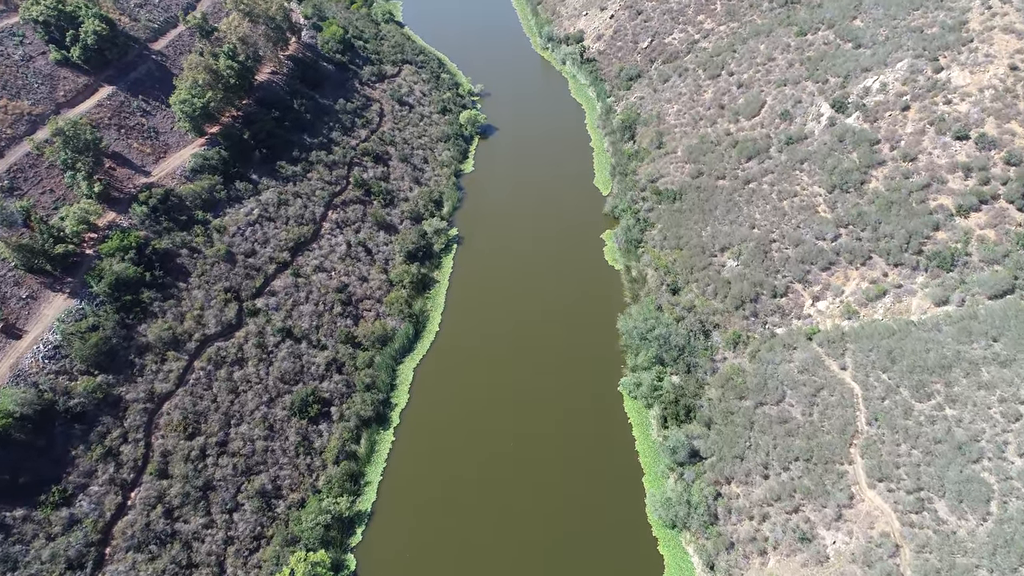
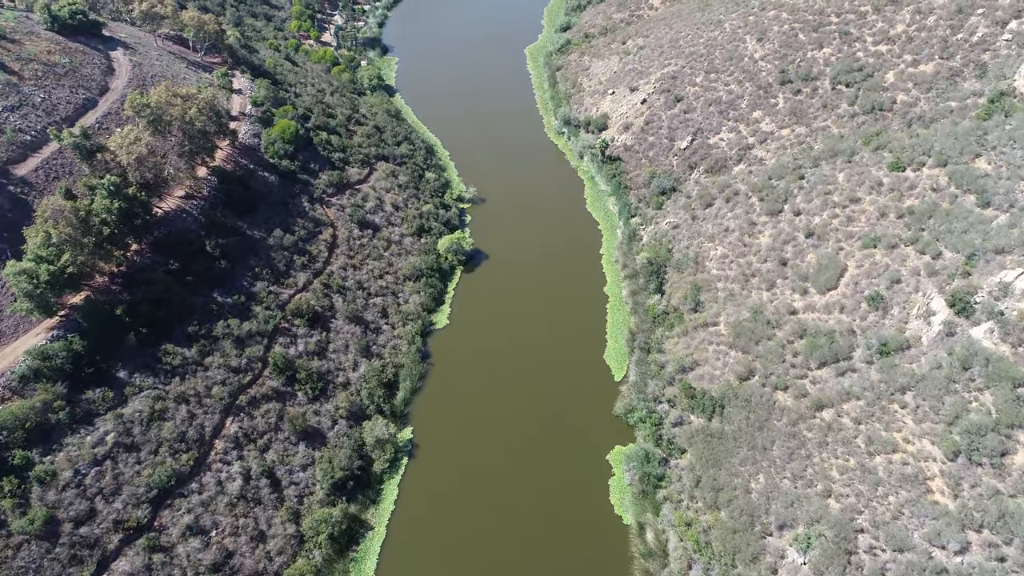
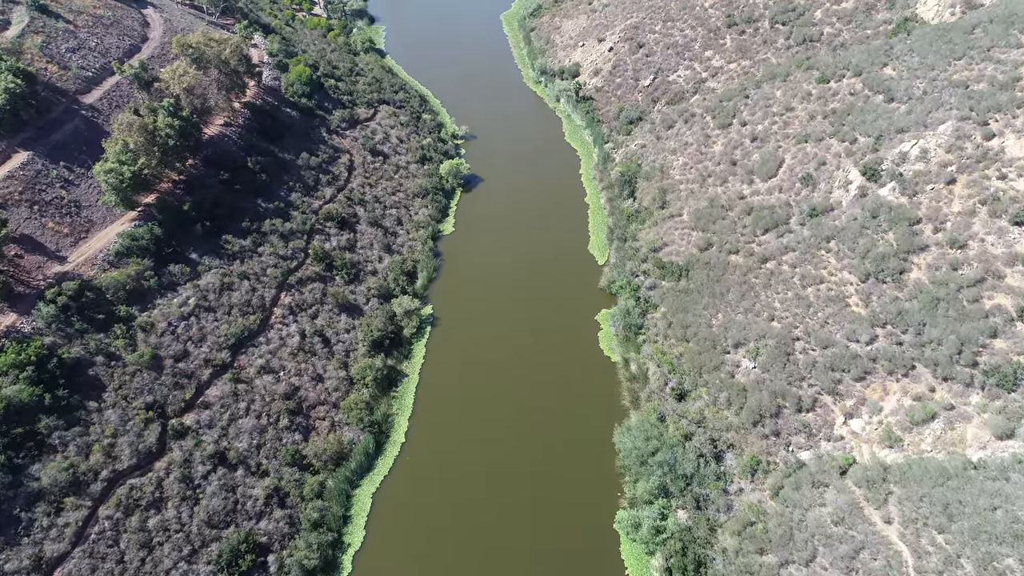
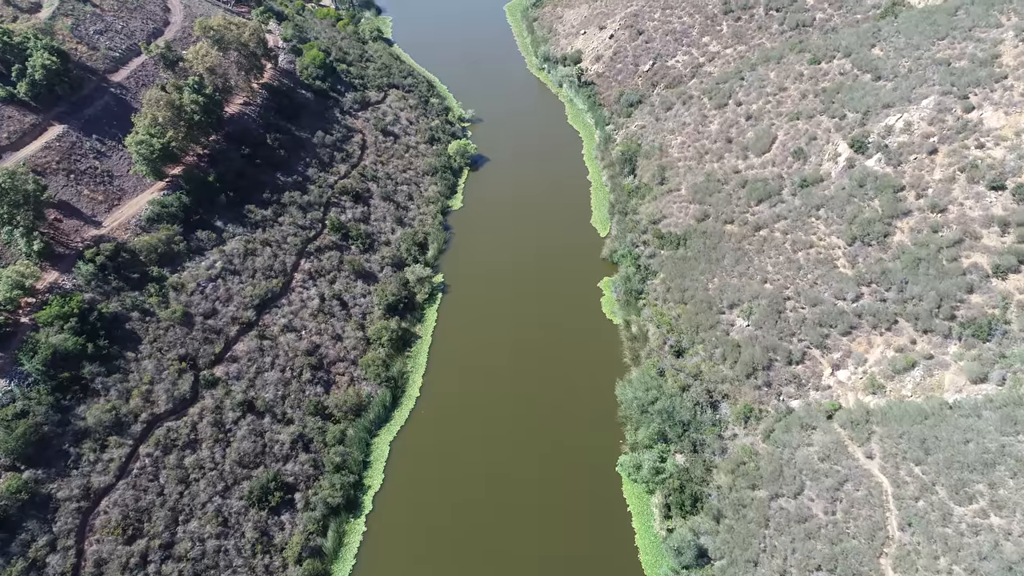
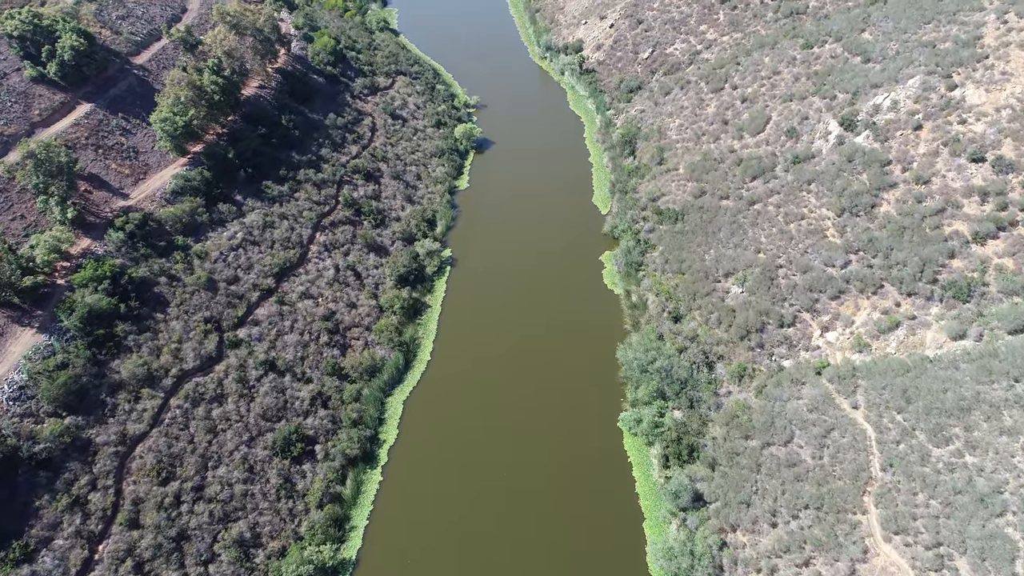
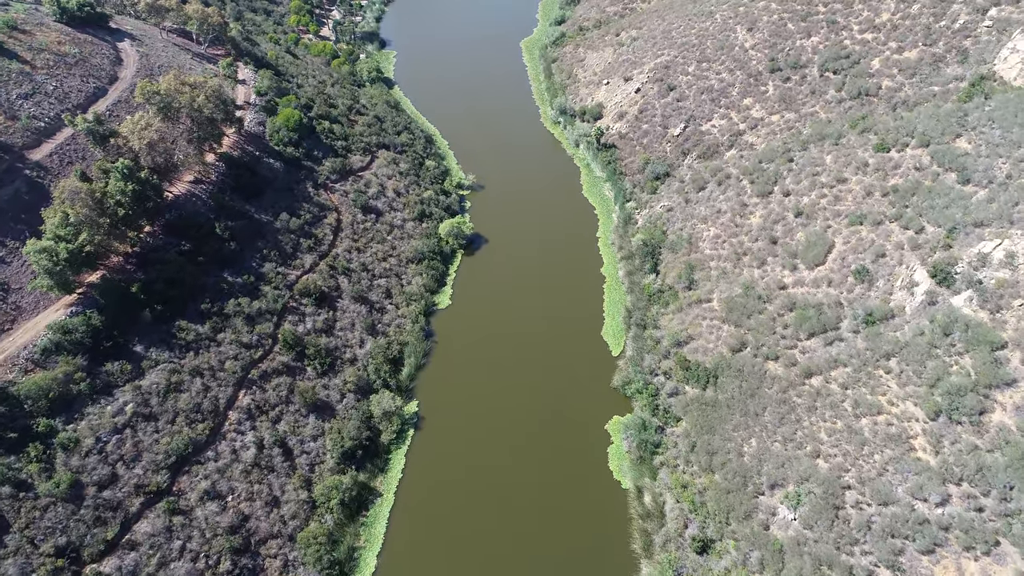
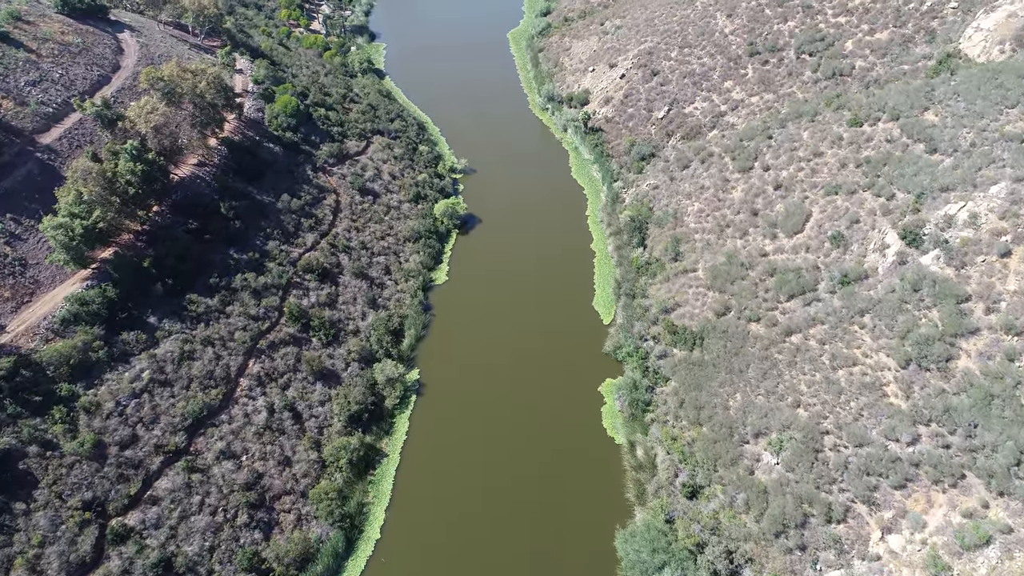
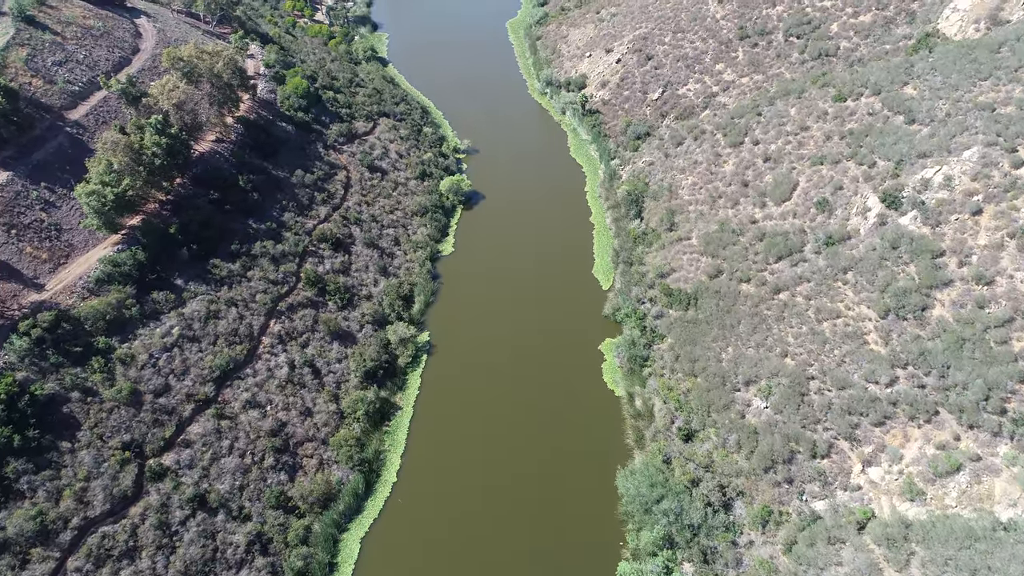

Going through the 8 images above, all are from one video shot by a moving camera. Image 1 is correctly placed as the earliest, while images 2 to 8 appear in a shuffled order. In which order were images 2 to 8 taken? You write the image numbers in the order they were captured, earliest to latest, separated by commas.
5, 4, 3, 8, 7, 6, 2
